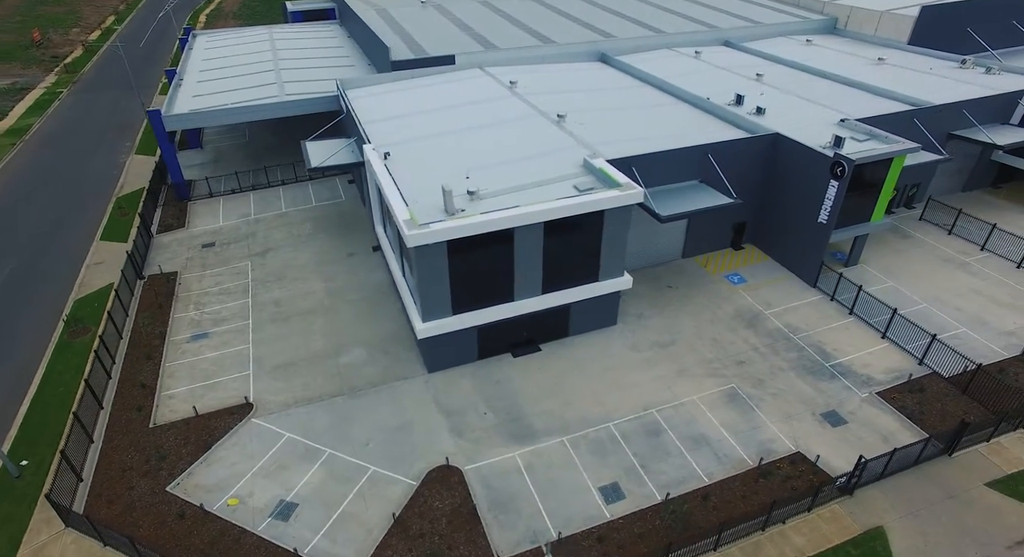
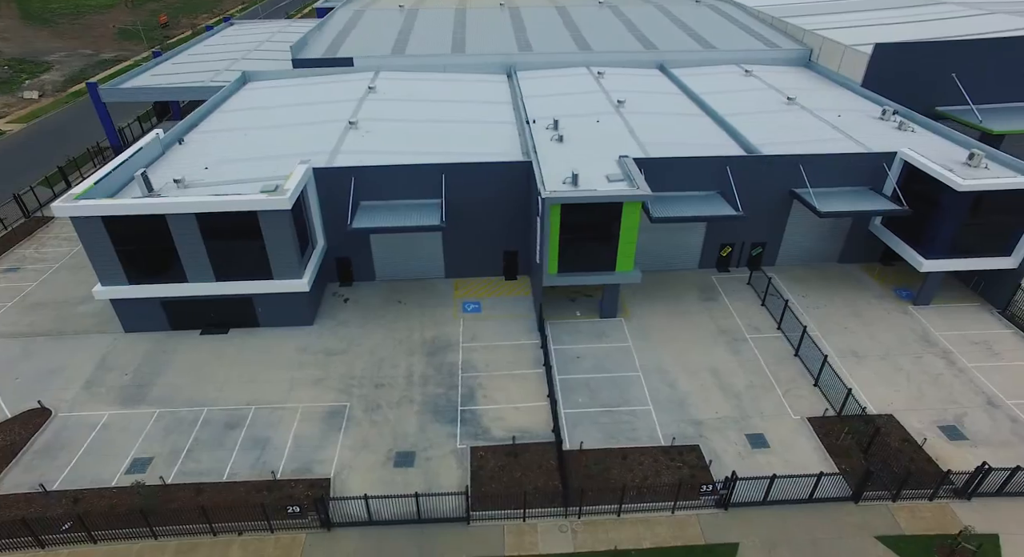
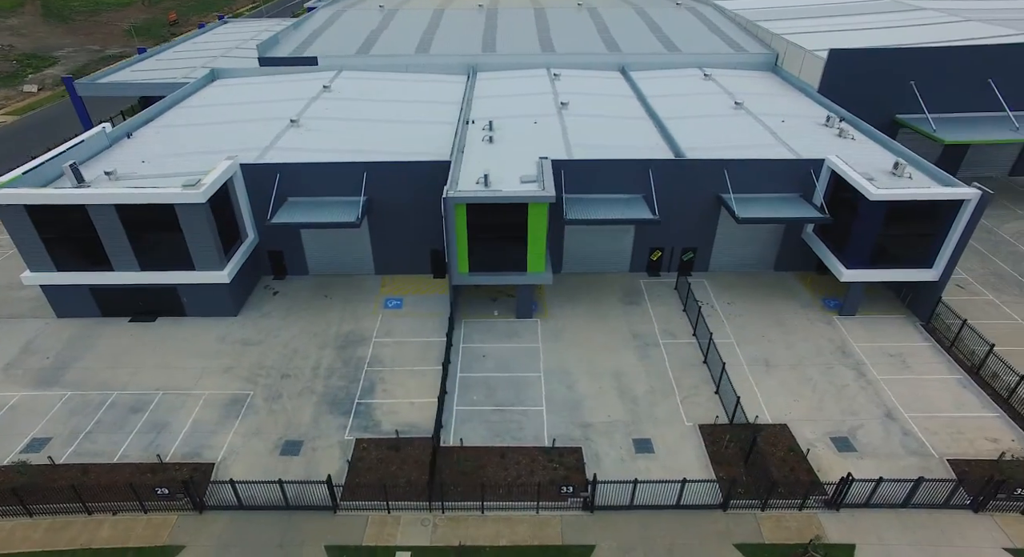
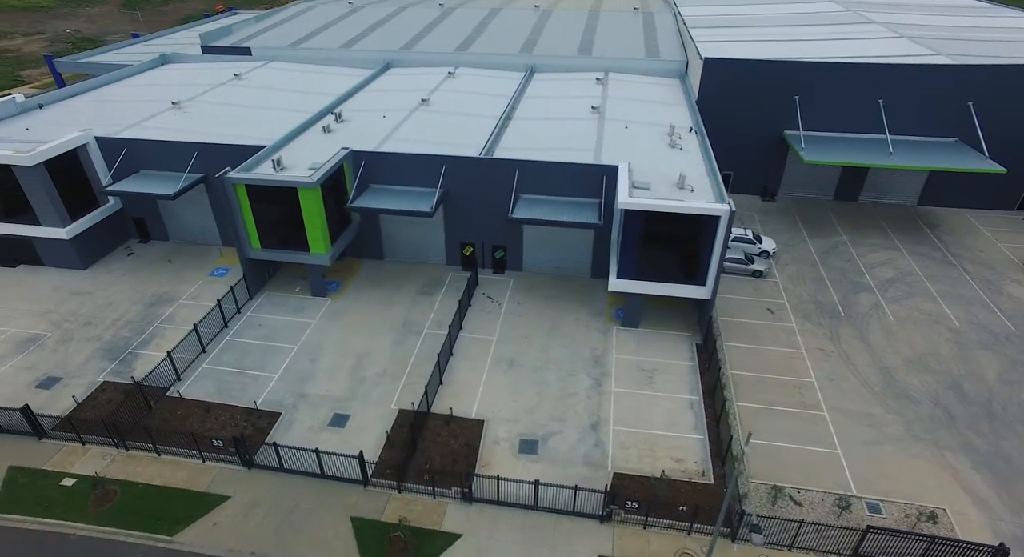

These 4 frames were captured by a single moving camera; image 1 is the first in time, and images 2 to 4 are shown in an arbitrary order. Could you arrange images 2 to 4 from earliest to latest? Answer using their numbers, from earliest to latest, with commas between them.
2, 3, 4
